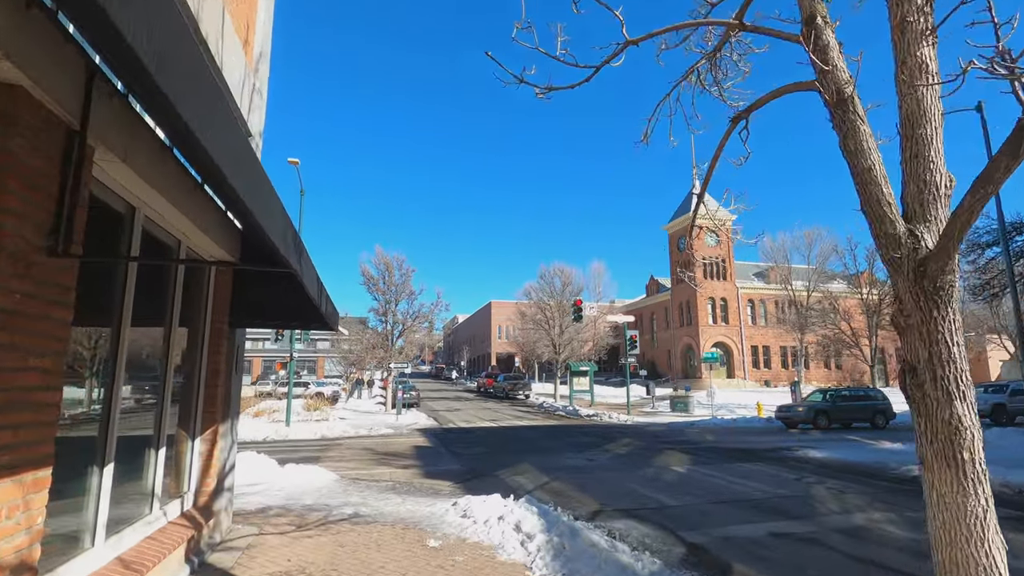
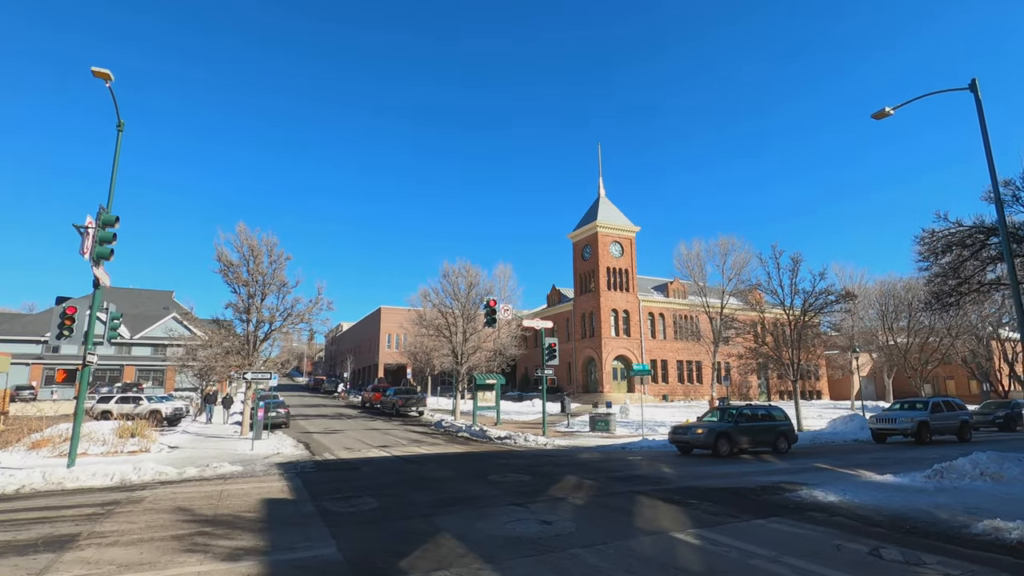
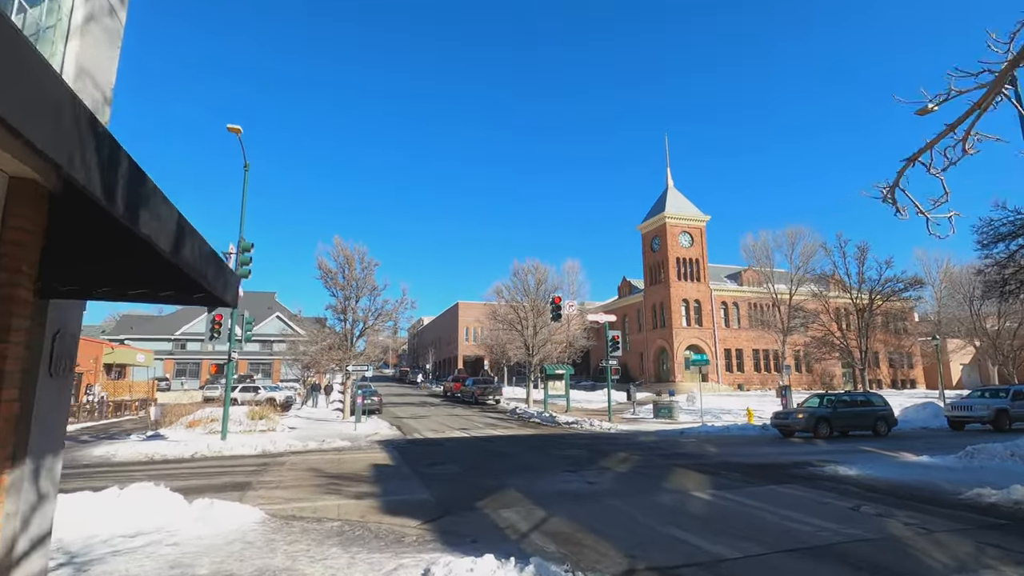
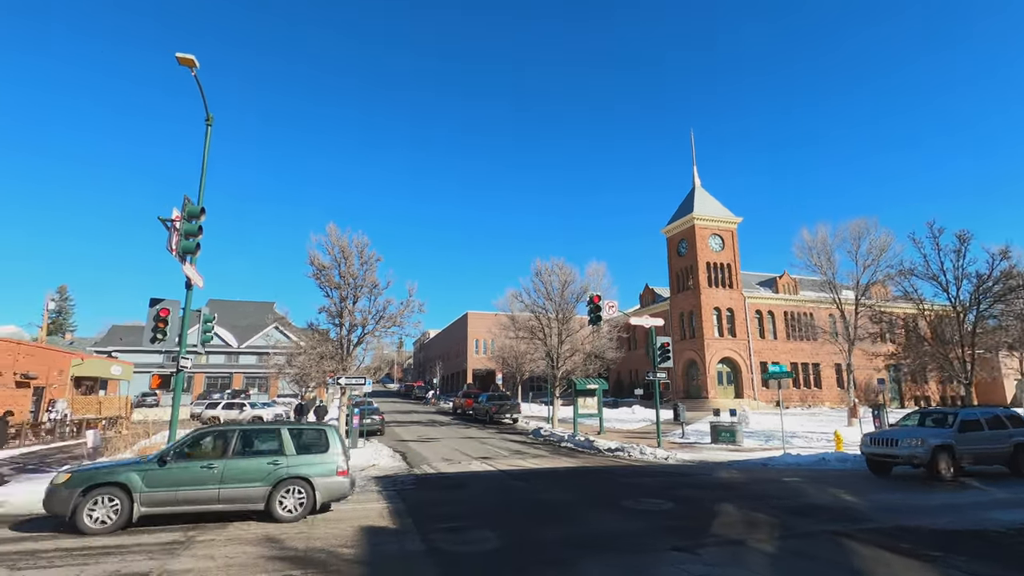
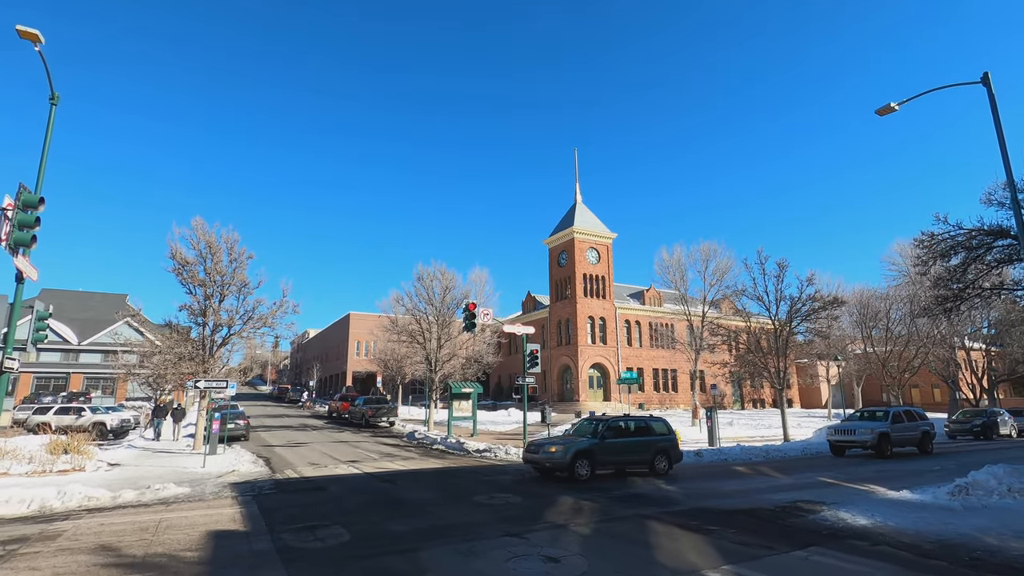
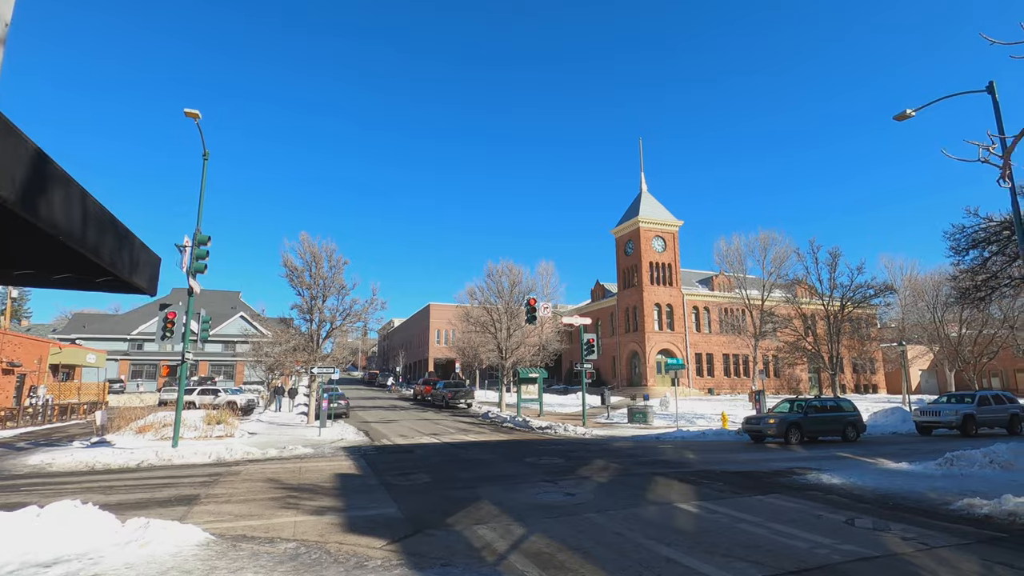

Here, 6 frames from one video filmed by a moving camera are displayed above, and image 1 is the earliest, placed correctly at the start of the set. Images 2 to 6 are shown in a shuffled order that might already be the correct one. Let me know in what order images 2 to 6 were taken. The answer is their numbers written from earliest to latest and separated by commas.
3, 6, 2, 5, 4
